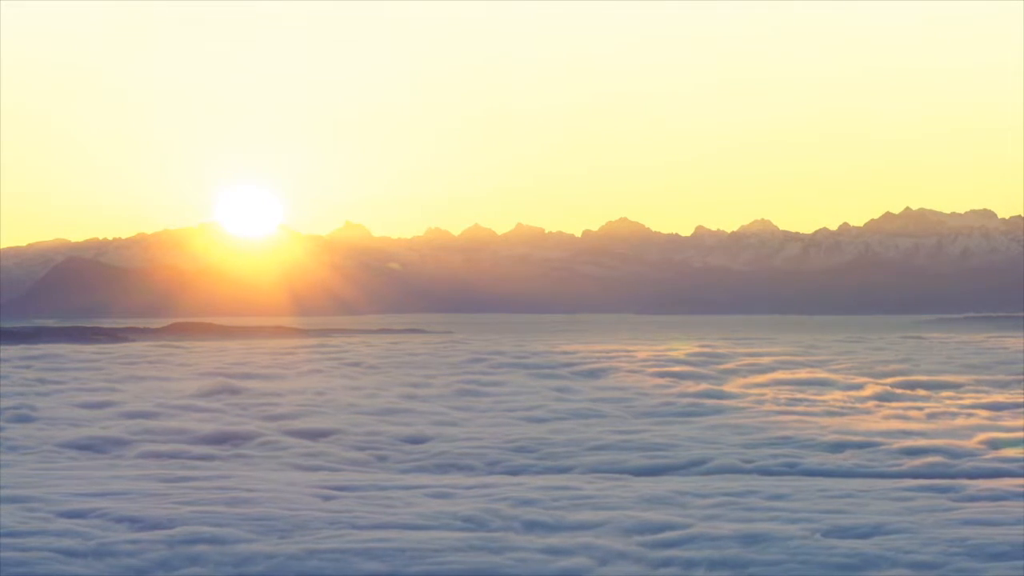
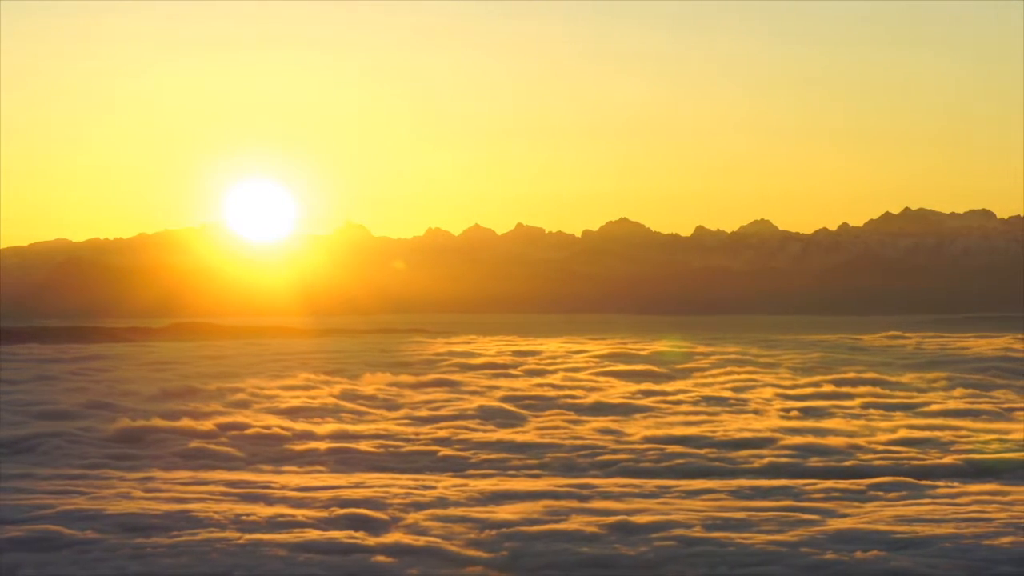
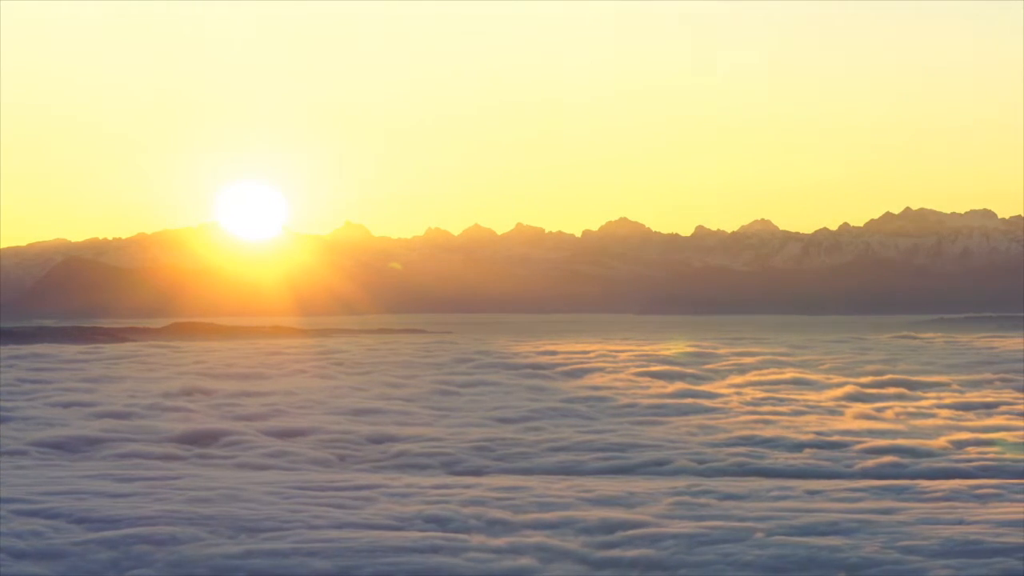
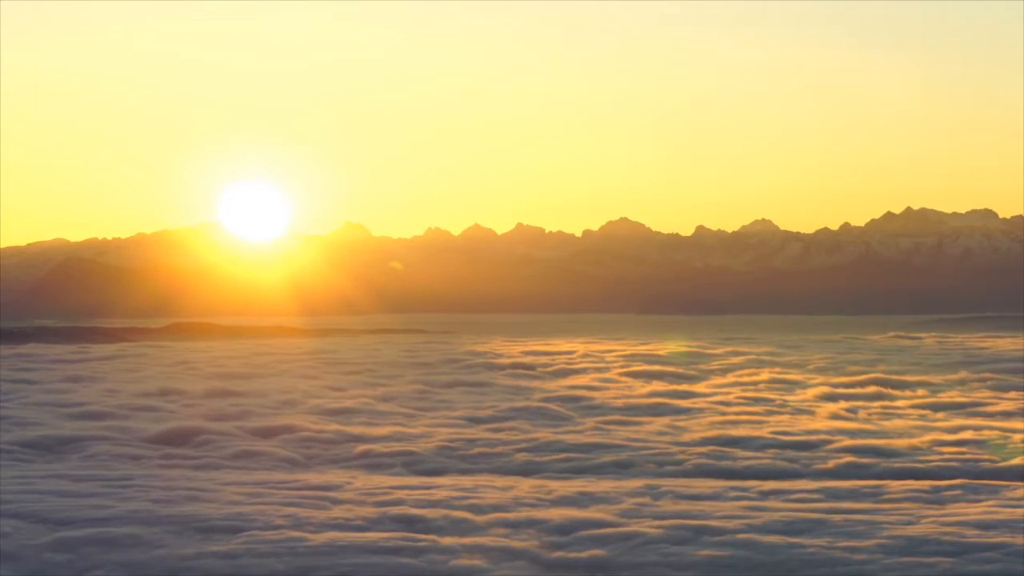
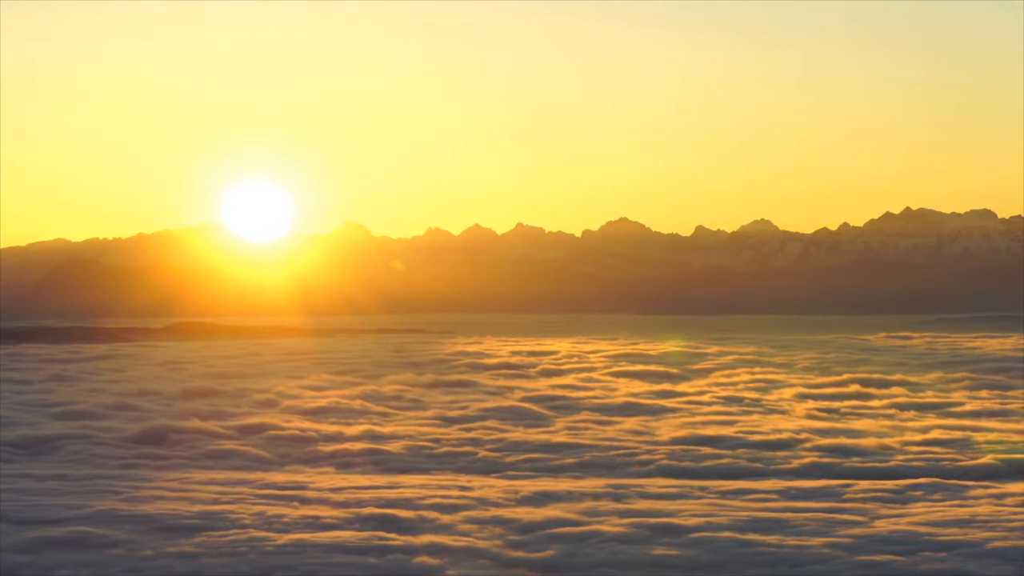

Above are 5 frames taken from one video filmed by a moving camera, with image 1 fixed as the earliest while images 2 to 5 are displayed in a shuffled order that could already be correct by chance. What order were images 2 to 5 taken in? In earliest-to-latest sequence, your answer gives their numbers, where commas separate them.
3, 4, 5, 2
